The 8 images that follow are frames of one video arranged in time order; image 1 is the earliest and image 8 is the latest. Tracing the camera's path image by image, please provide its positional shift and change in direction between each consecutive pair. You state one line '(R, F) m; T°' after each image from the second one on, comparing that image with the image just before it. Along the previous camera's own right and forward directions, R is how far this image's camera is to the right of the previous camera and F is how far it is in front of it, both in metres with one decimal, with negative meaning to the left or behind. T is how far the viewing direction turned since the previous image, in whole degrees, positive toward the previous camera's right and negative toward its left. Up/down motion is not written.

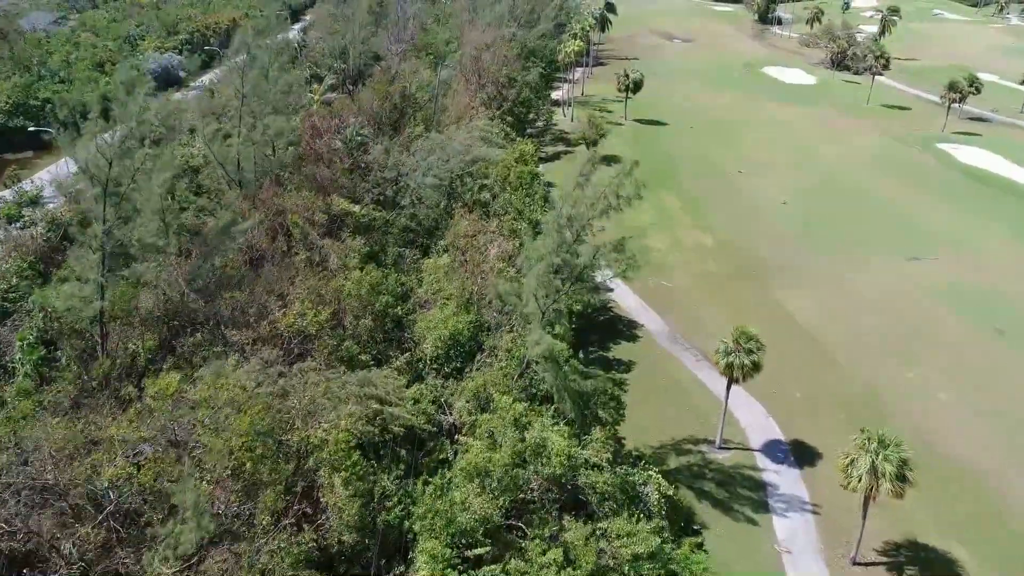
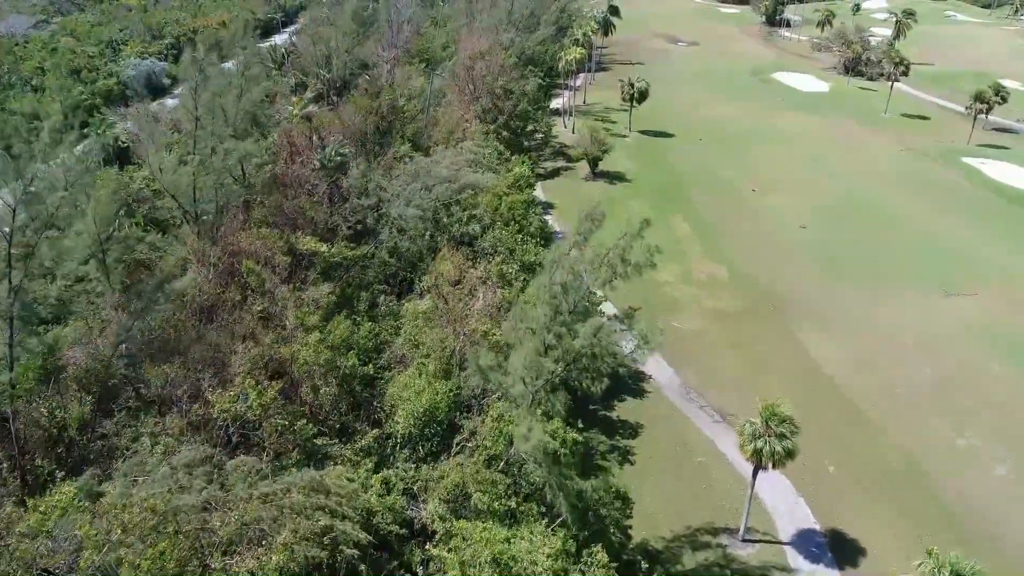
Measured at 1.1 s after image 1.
(+0.4, +3.7) m; 0°
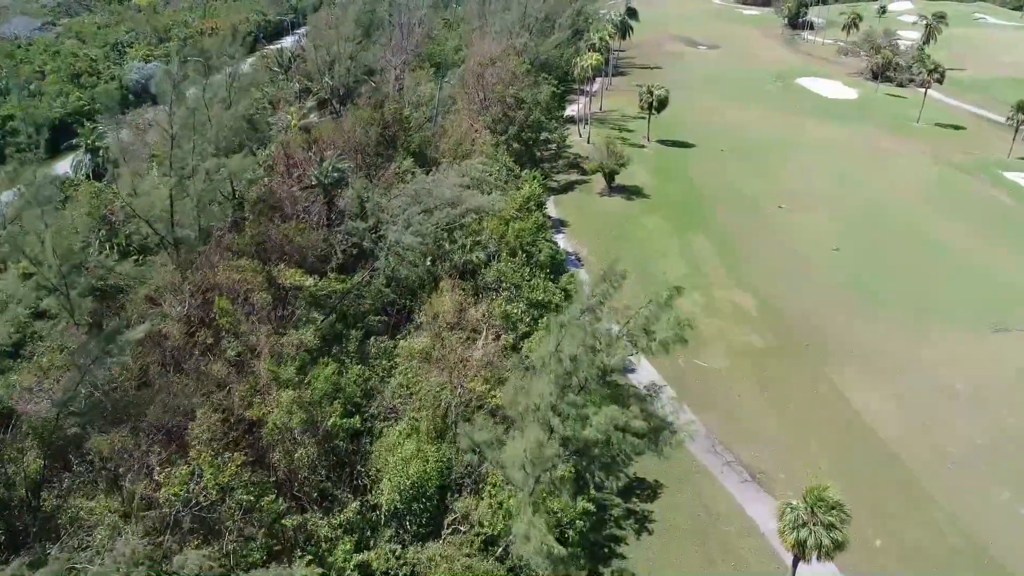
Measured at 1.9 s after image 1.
(+0.3, +2.7) m; -1°
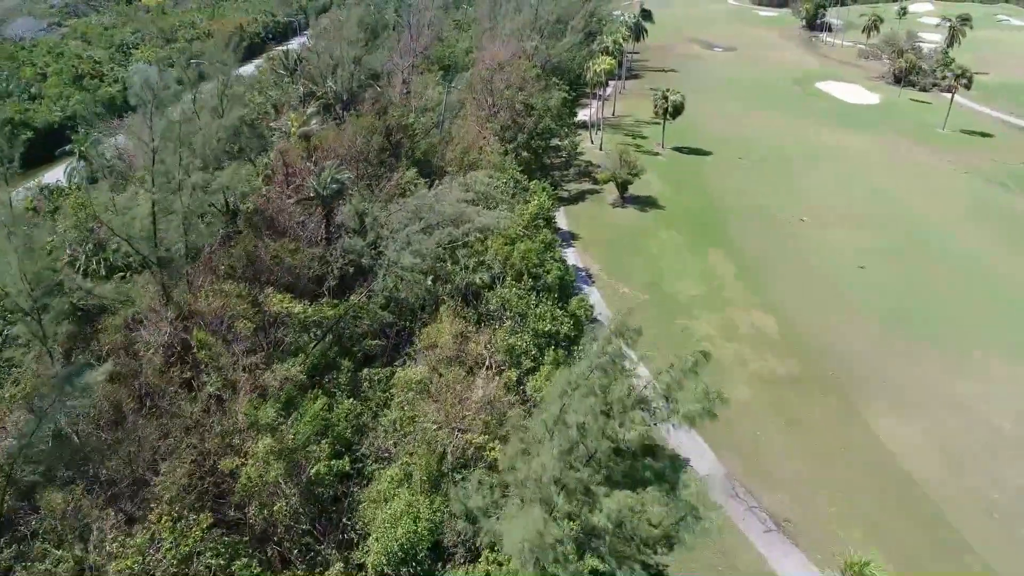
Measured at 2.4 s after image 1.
(+0.2, +1.8) m; -1°
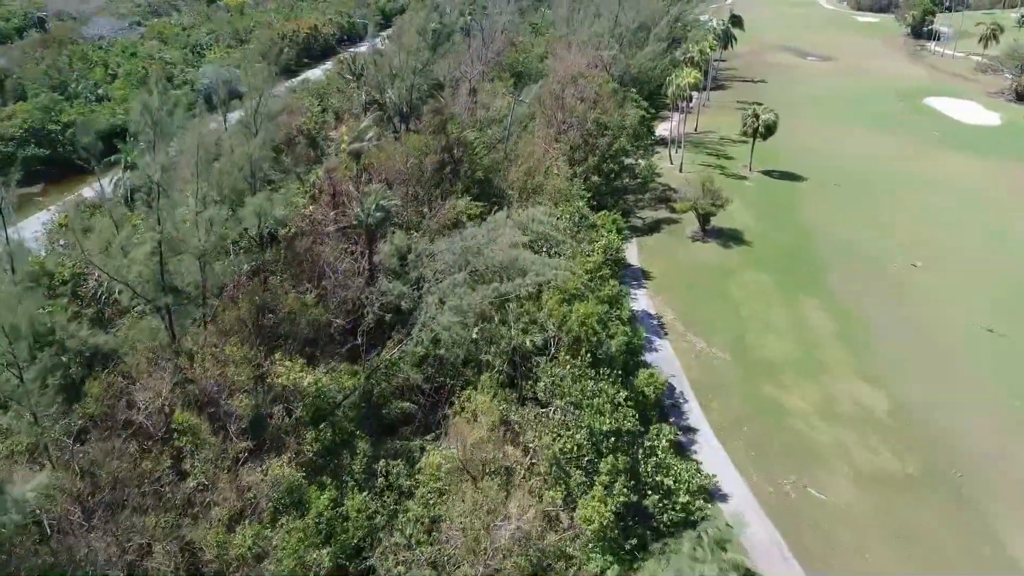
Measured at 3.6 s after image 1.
(+0.3, +4.0) m; -5°
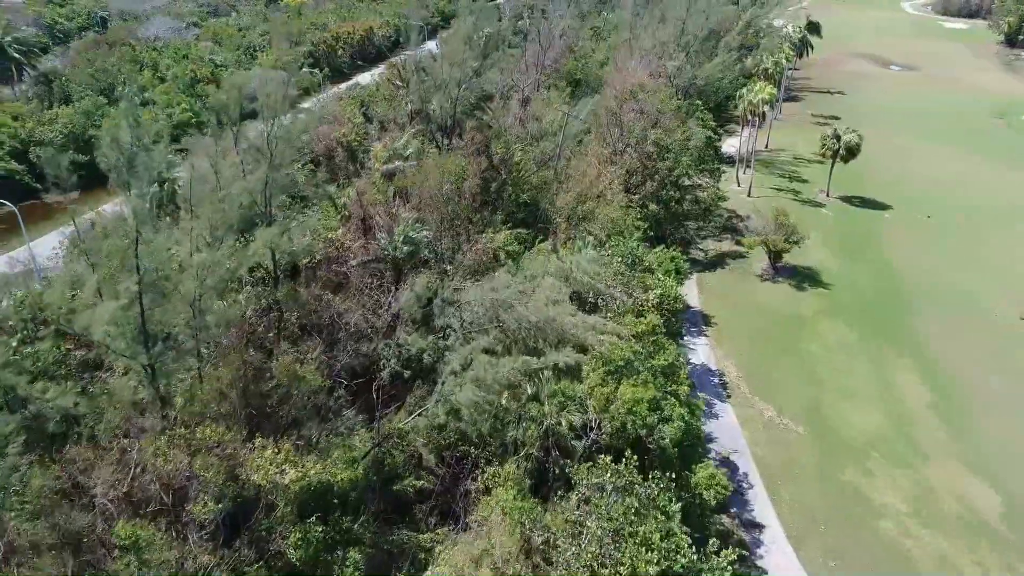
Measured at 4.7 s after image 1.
(+0.4, +3.5) m; -4°
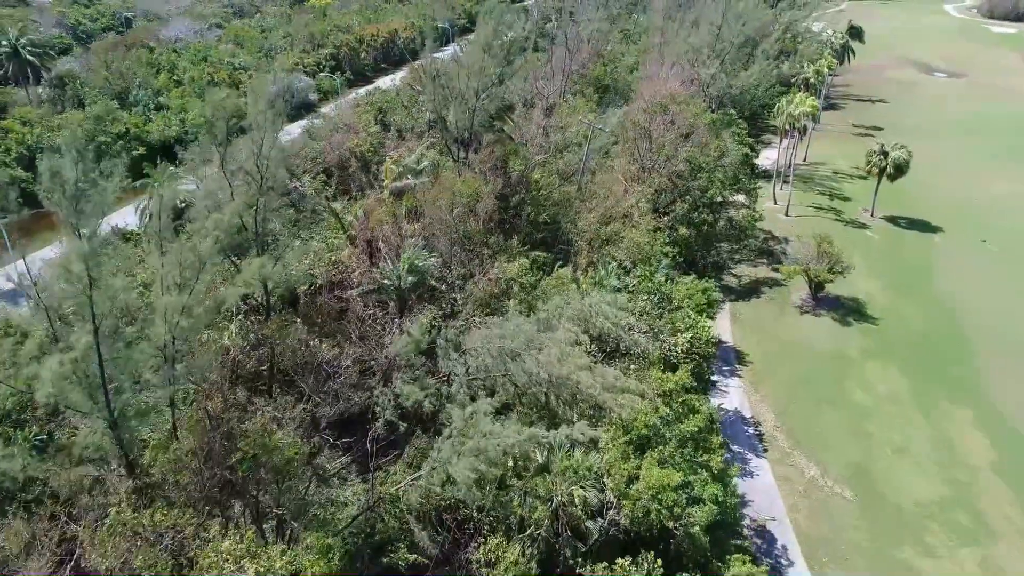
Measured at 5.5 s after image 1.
(+0.4, +2.4) m; -2°
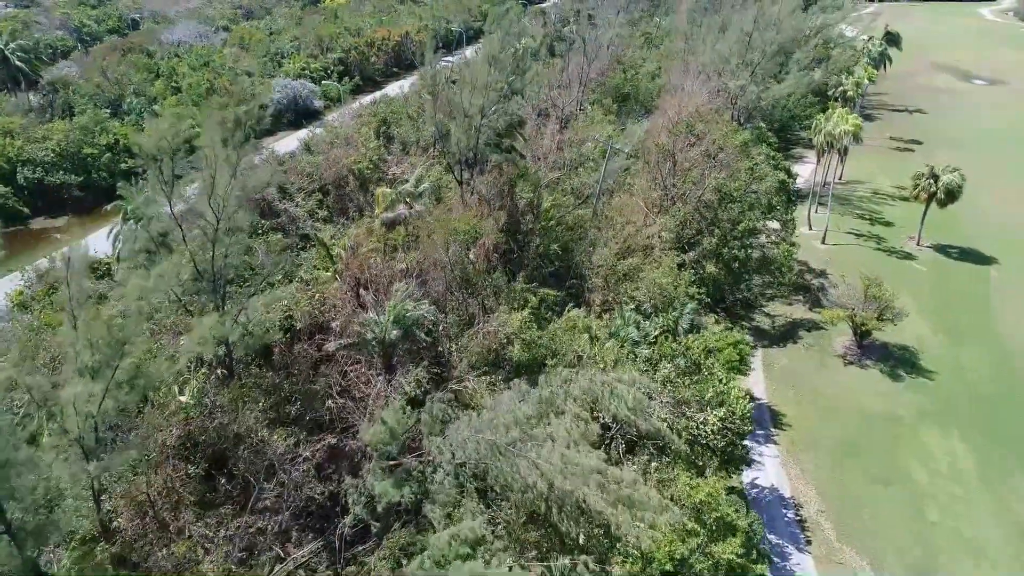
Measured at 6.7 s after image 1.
(+0.5, +3.4) m; -1°
